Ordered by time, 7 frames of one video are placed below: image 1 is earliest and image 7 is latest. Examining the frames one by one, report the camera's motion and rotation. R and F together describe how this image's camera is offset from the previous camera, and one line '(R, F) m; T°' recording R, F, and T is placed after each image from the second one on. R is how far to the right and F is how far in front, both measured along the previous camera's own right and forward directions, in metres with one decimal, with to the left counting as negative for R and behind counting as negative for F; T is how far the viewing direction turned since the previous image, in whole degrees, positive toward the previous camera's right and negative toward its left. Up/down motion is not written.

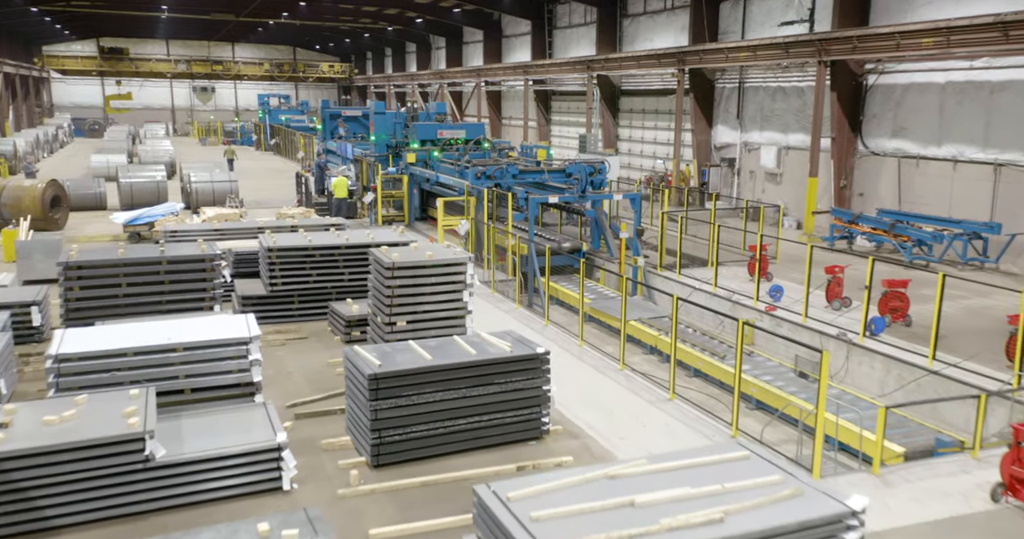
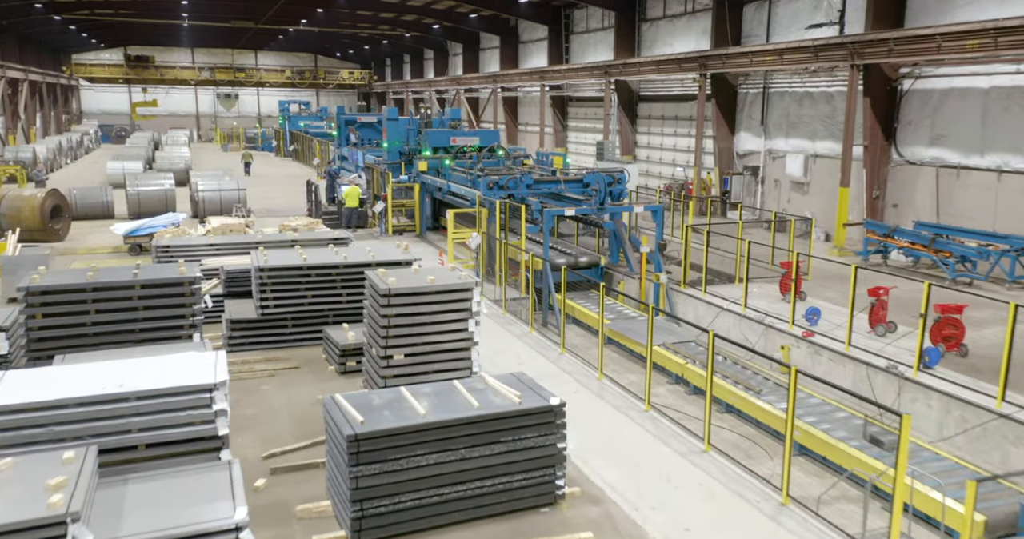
(0.0, +0.8) m; -1°
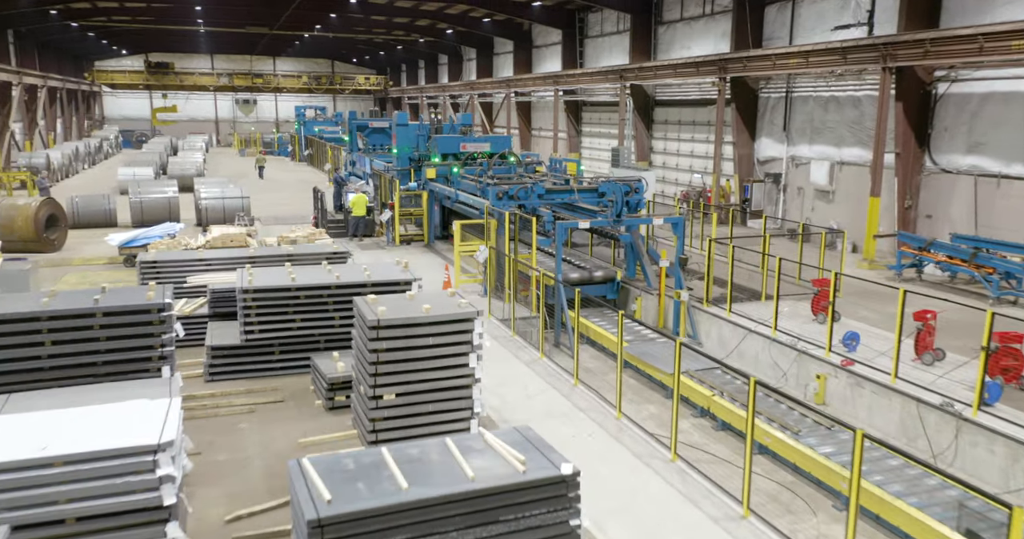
(+0.1, +0.8) m; -1°
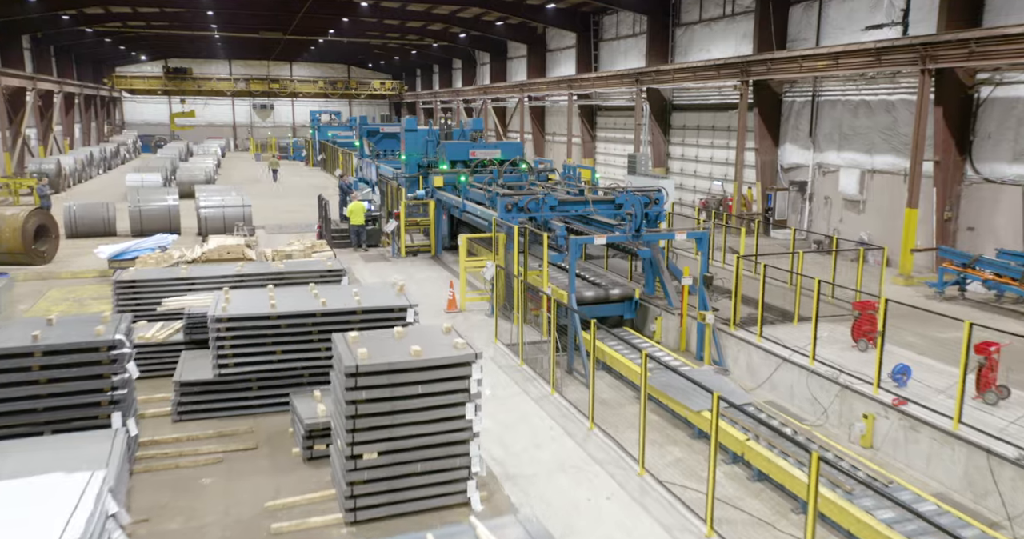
(+0.1, +0.9) m; -1°
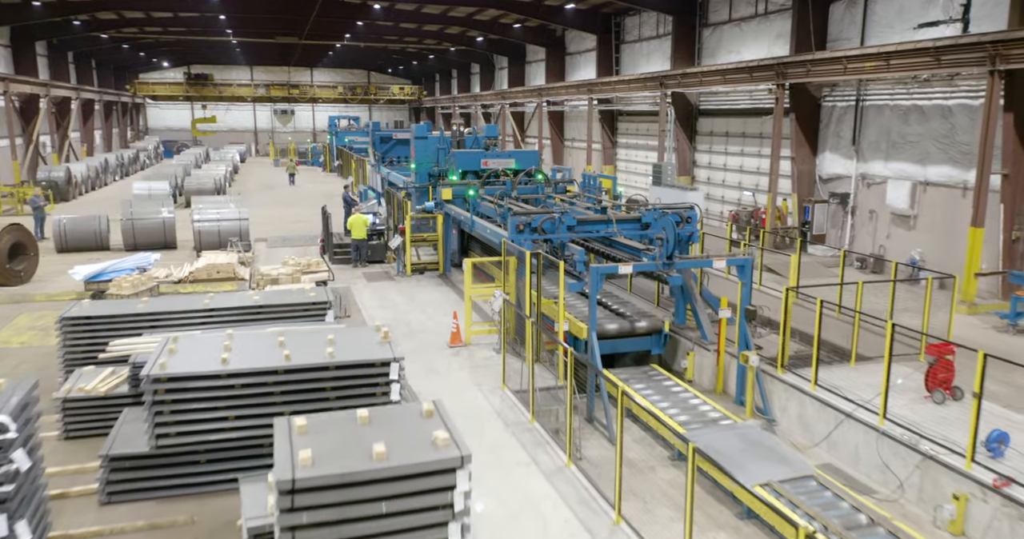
(+0.1, +1.5) m; -1°
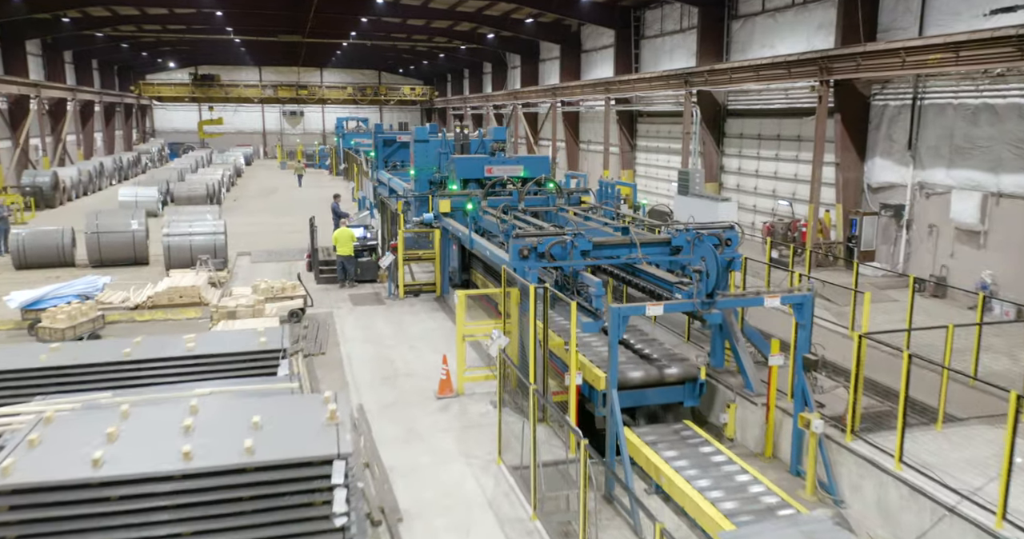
(+0.2, +2.0) m; -1°
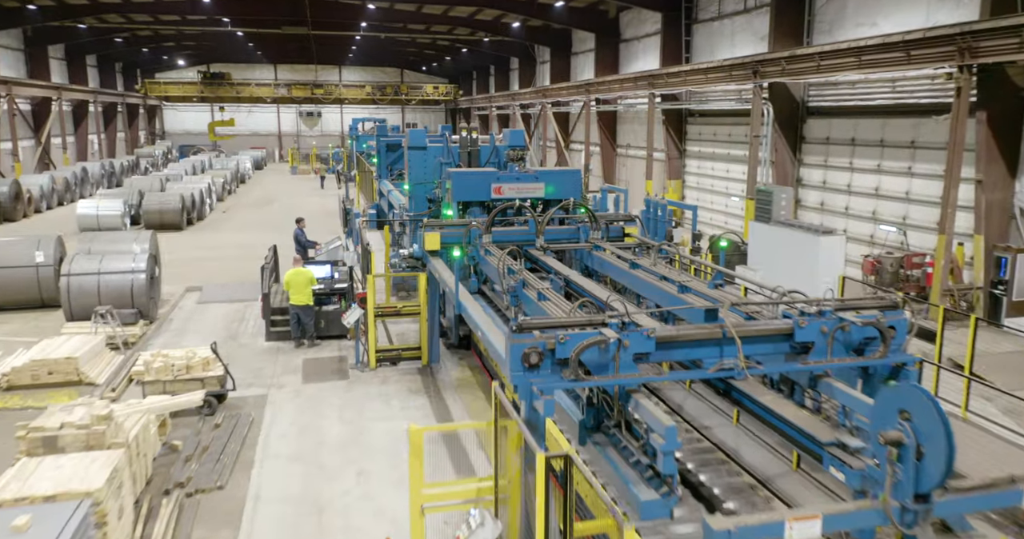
(+0.2, +4.2) m; -2°
